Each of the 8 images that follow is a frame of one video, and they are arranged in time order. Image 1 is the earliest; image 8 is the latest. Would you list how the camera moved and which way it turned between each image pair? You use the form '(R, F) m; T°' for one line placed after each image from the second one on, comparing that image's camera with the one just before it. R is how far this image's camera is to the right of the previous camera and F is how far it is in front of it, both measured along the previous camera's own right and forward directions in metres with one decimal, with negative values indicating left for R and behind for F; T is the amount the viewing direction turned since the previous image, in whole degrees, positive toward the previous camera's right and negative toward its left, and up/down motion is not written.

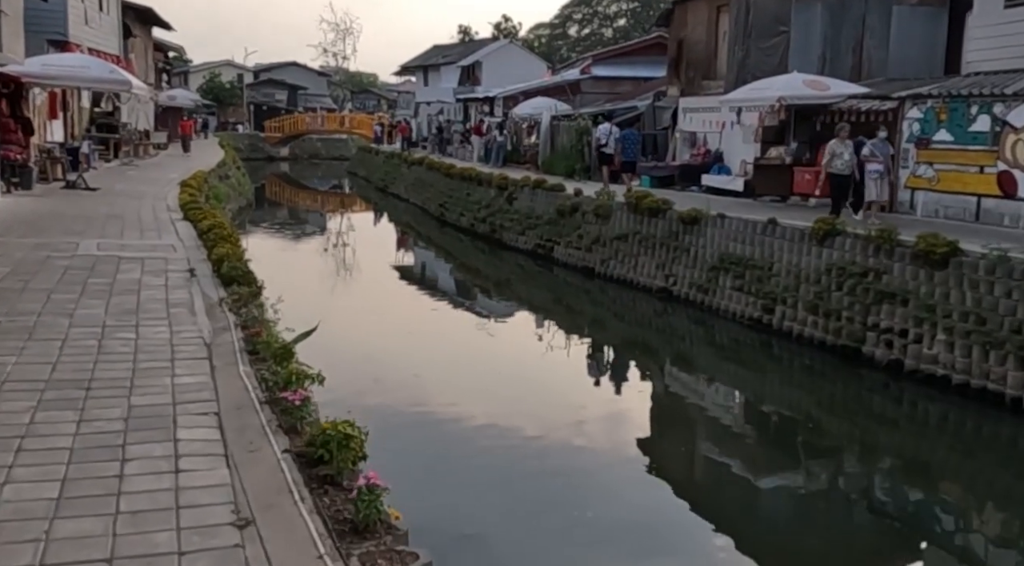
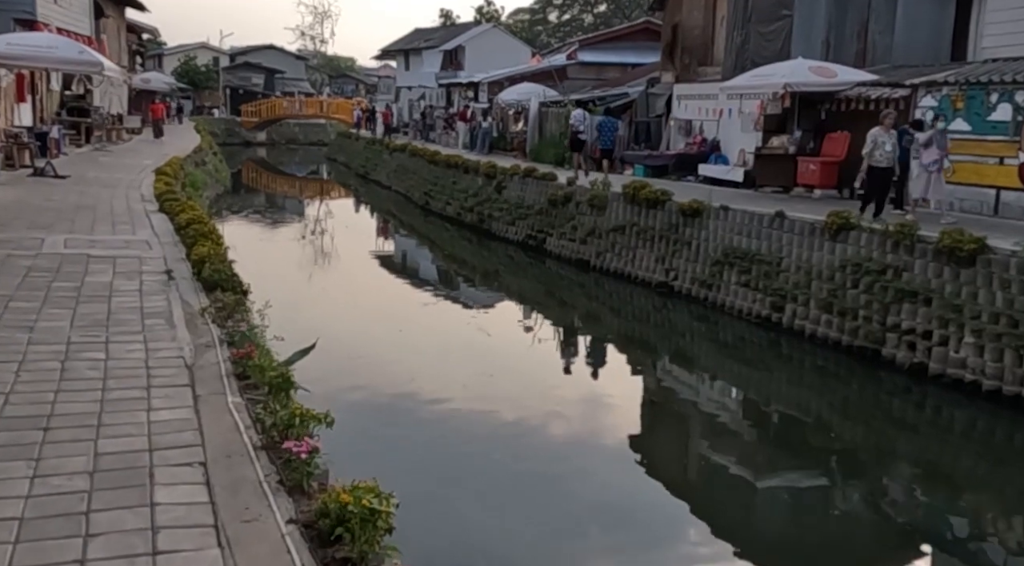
(-0.2, +0.7) m; +1°
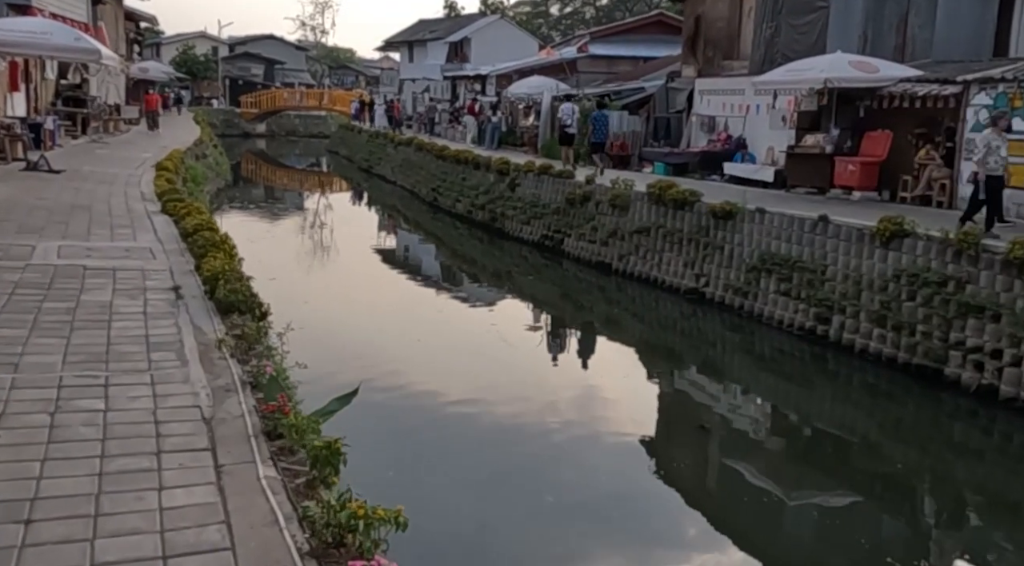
(-0.4, +0.8) m; 0°
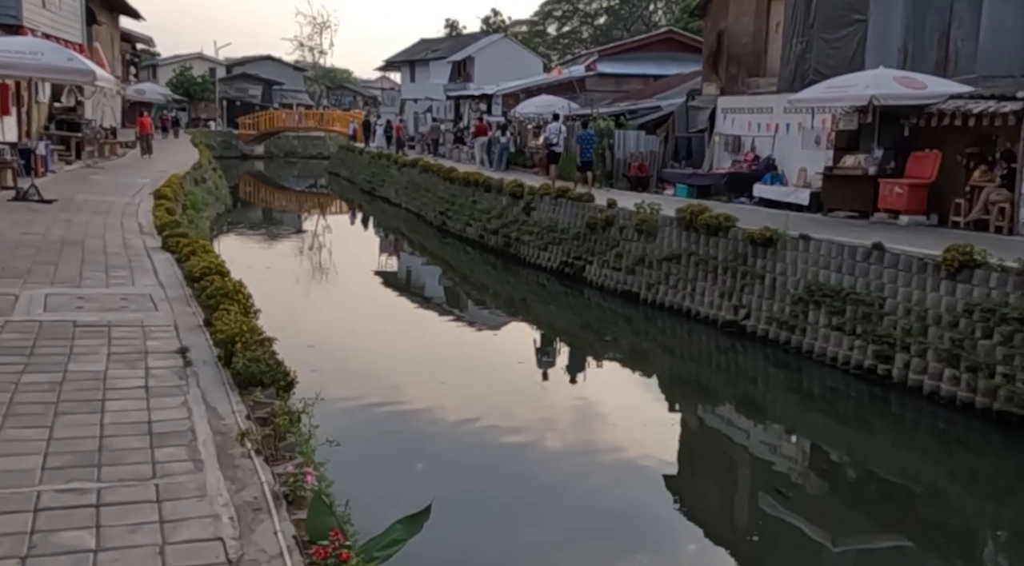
(-0.4, +0.9) m; 0°
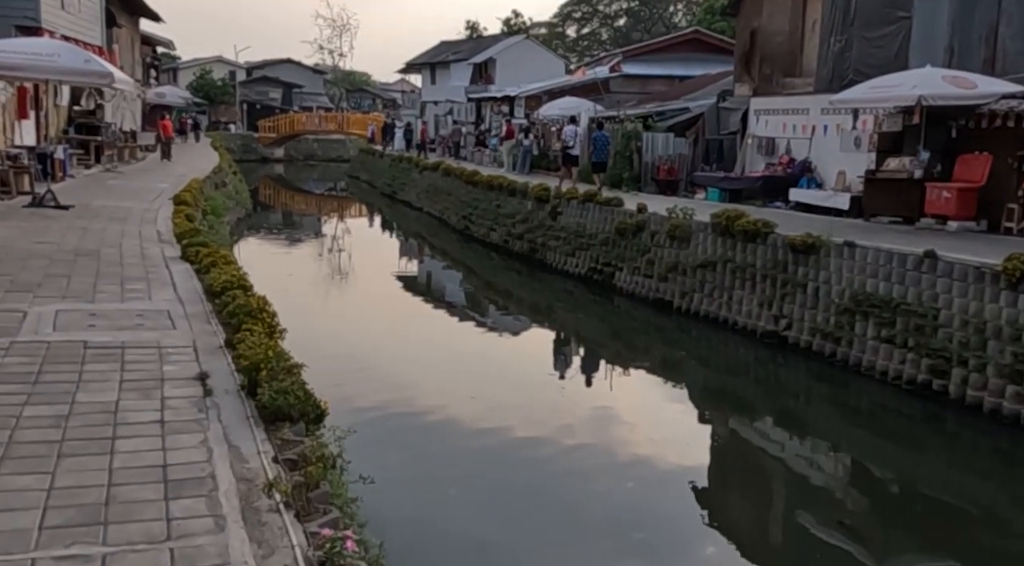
(-0.2, +0.5) m; -1°
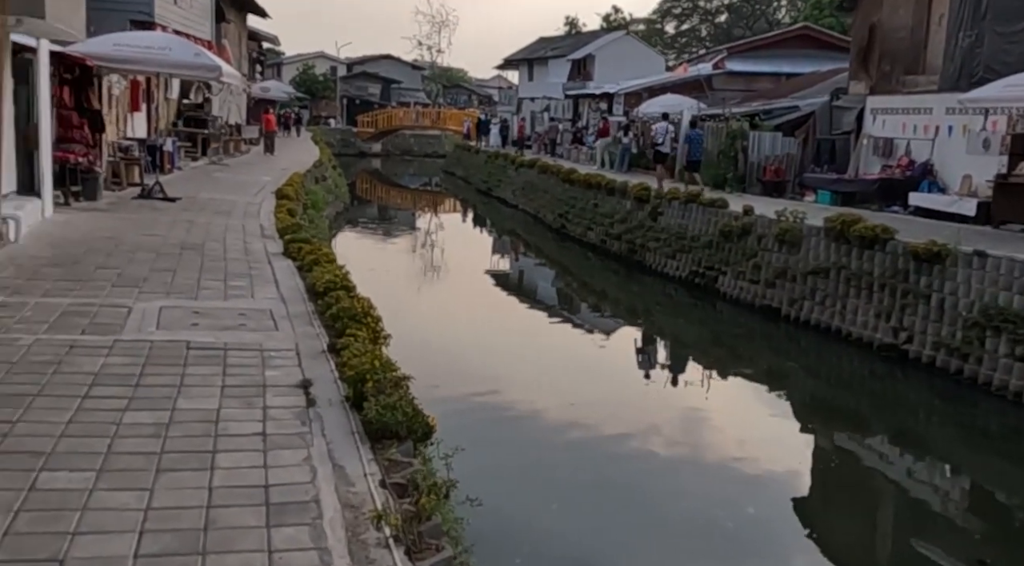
(-0.1, +0.3) m; -5°
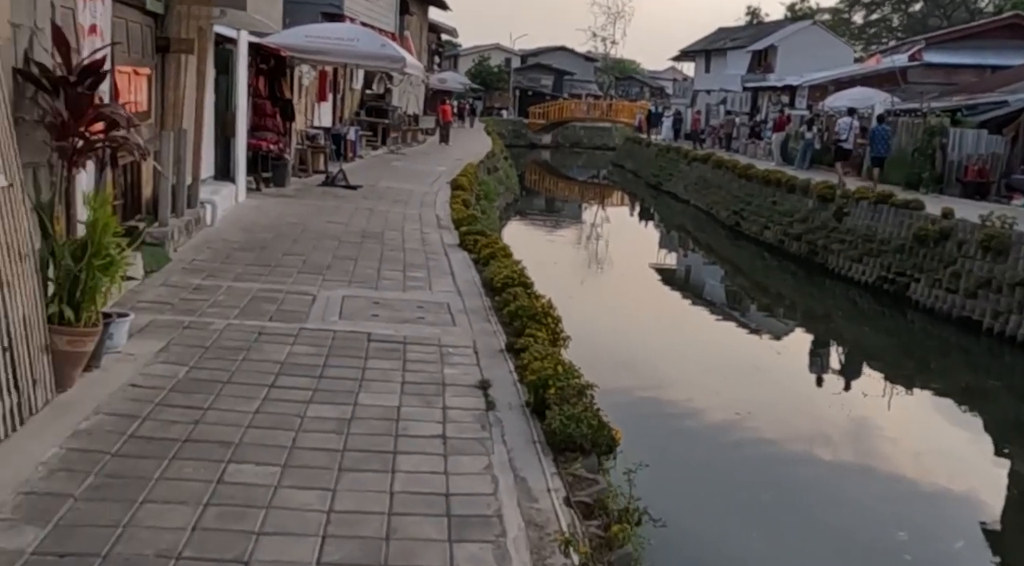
(-0.1, +0.2) m; -10°
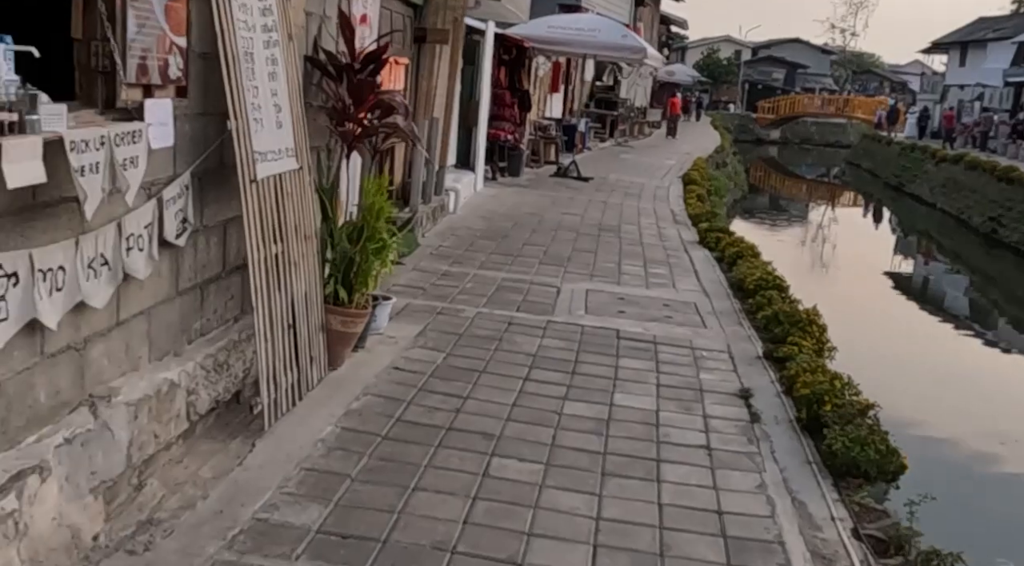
(-0.2, +0.1) m; -13°
